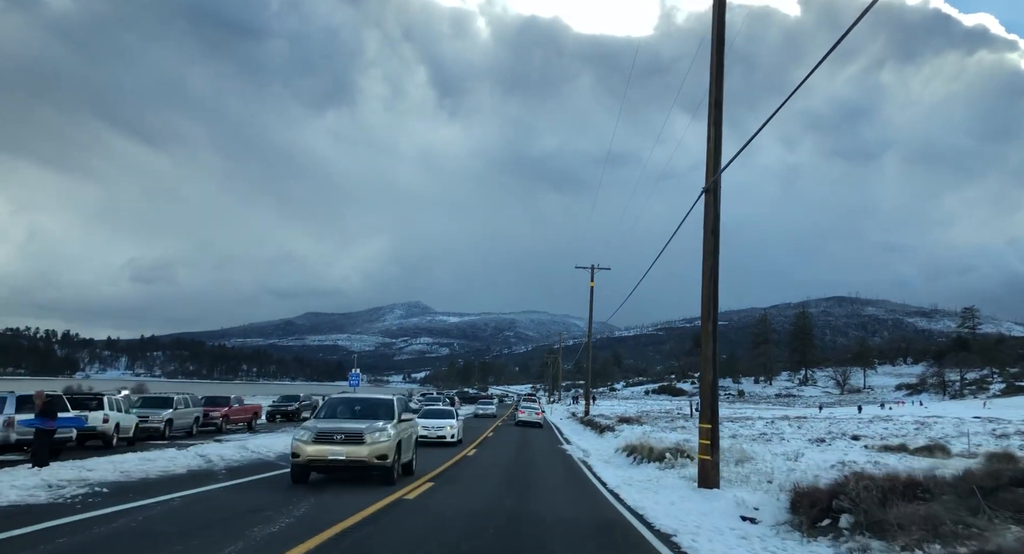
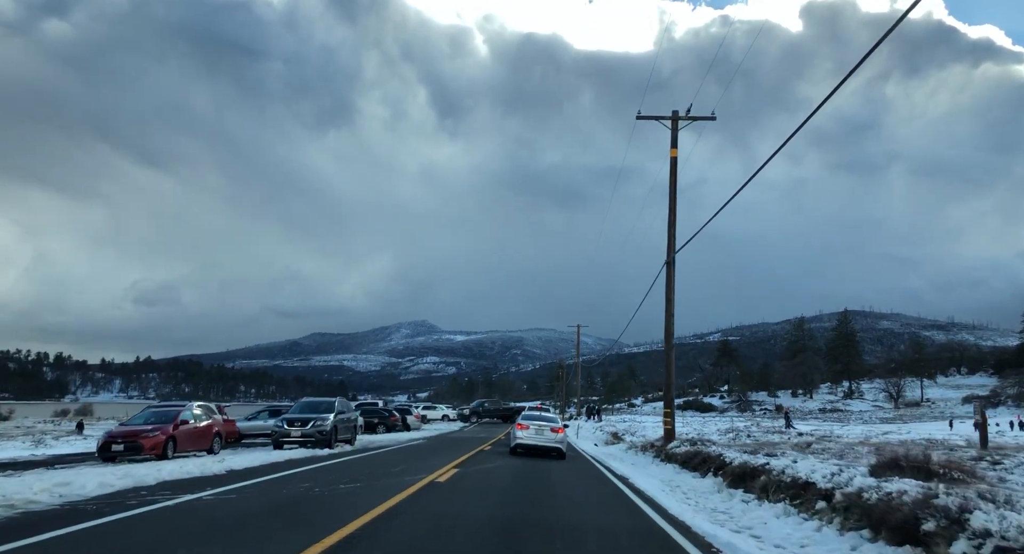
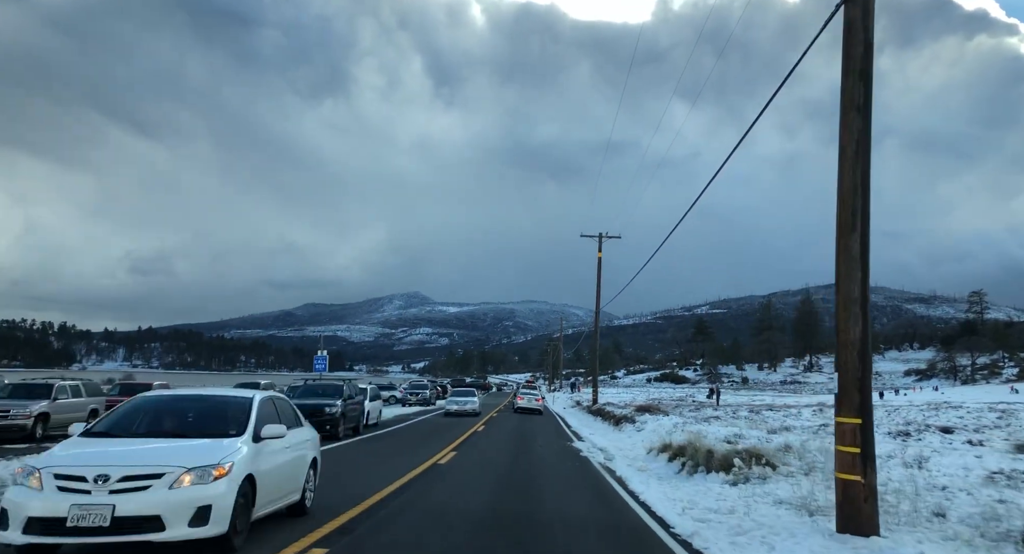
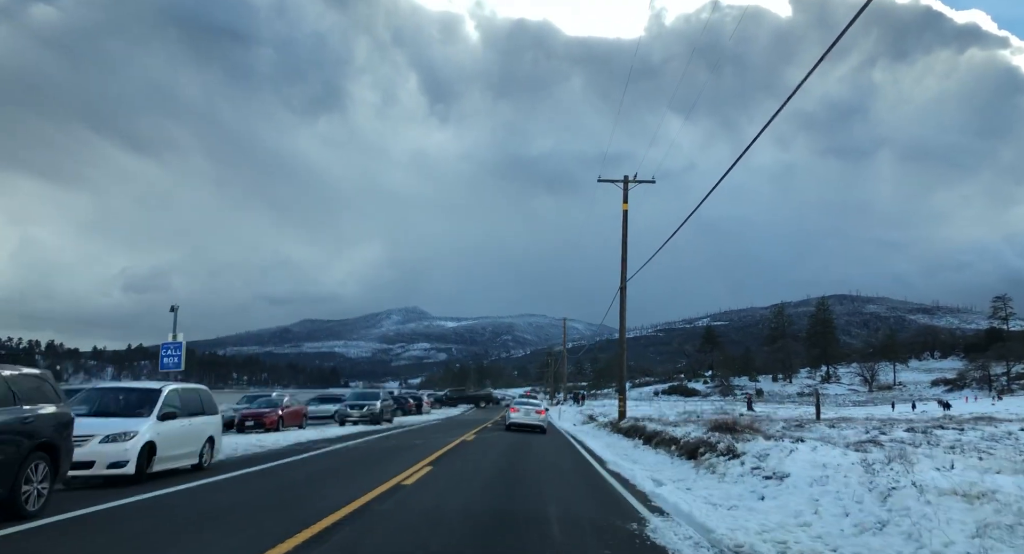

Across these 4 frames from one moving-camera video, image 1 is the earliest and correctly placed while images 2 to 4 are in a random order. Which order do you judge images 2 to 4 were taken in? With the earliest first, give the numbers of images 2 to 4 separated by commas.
3, 4, 2
